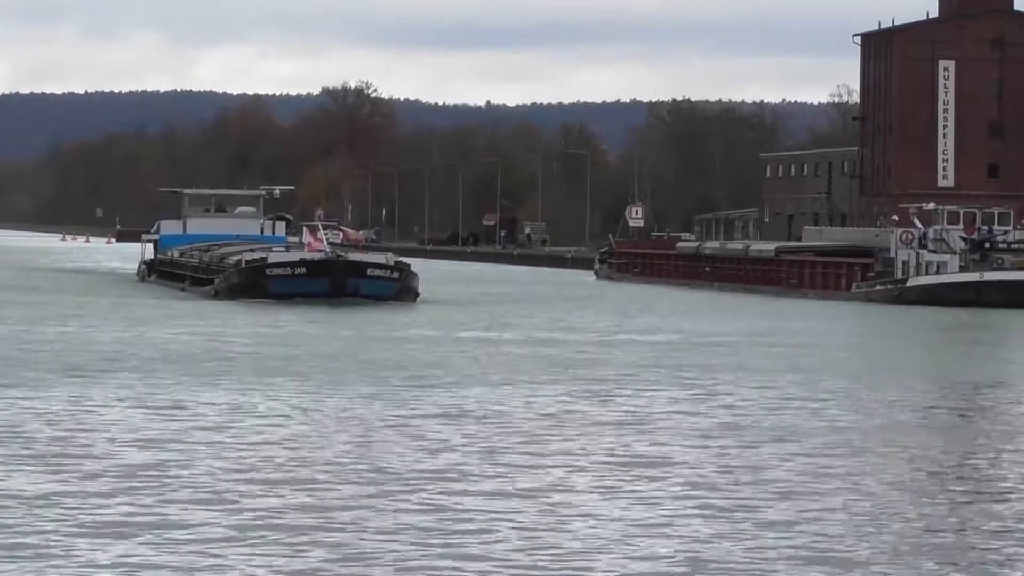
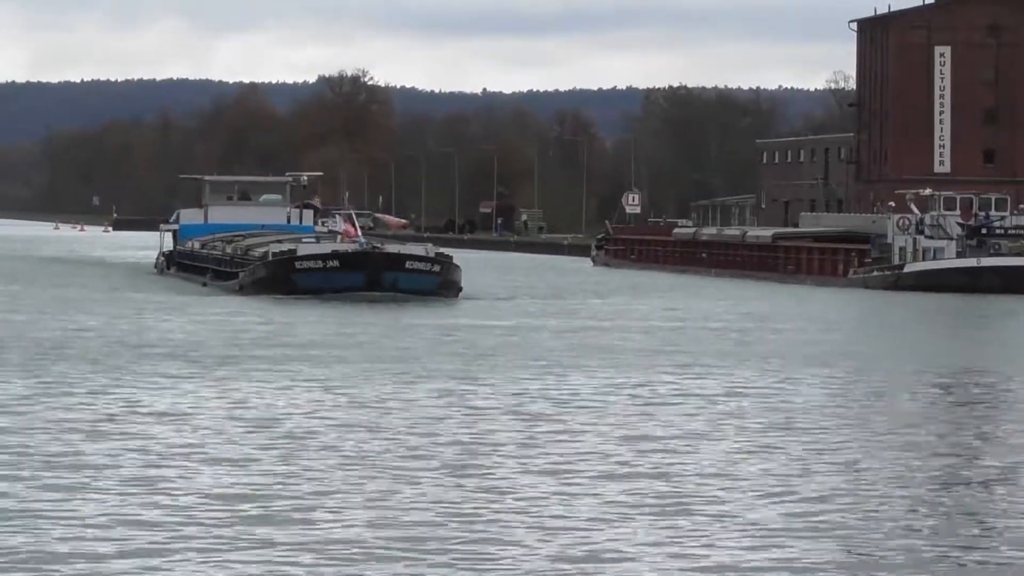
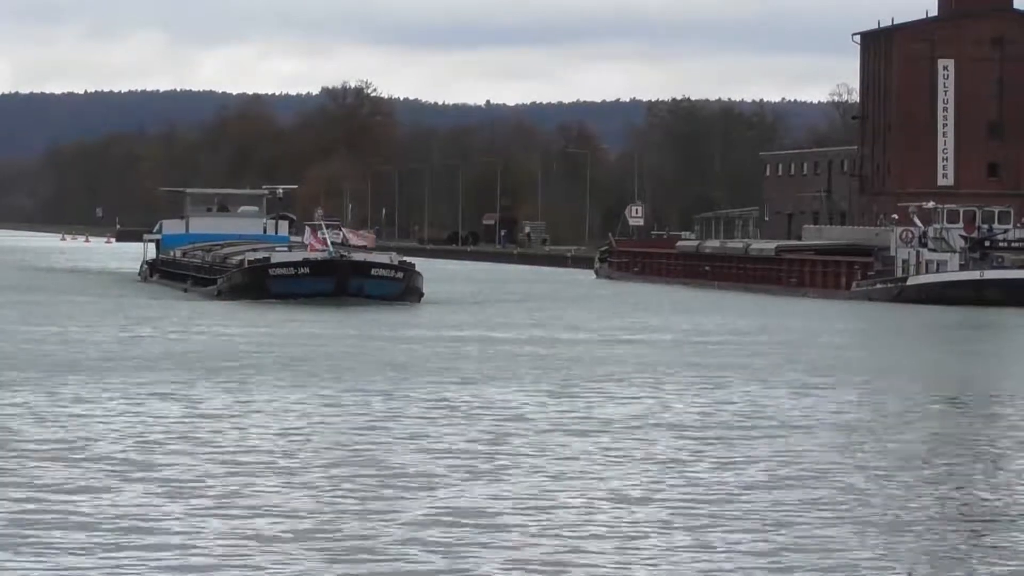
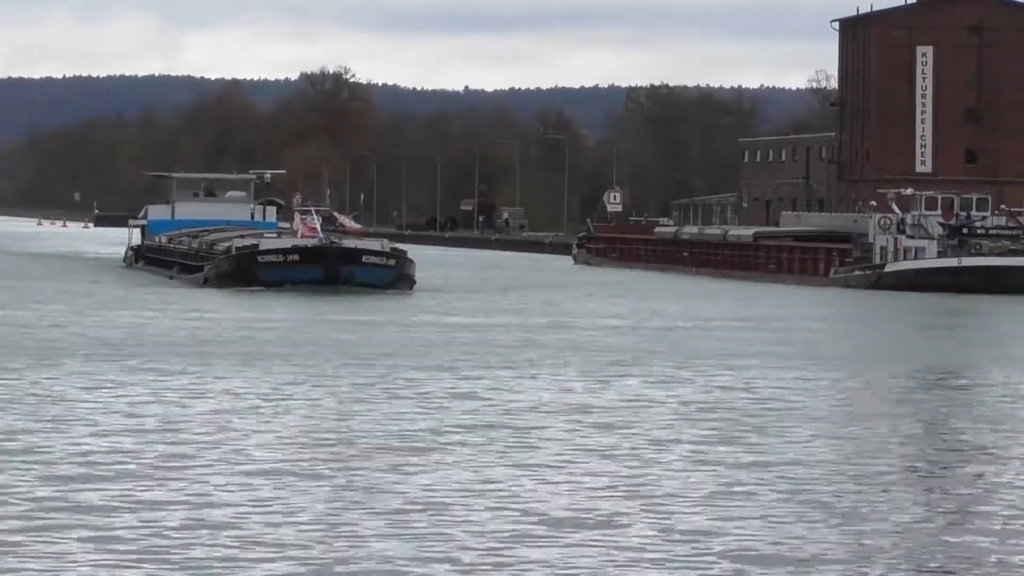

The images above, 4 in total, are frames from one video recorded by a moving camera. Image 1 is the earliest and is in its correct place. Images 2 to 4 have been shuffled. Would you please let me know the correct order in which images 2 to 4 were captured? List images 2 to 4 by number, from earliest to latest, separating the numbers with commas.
3, 4, 2
